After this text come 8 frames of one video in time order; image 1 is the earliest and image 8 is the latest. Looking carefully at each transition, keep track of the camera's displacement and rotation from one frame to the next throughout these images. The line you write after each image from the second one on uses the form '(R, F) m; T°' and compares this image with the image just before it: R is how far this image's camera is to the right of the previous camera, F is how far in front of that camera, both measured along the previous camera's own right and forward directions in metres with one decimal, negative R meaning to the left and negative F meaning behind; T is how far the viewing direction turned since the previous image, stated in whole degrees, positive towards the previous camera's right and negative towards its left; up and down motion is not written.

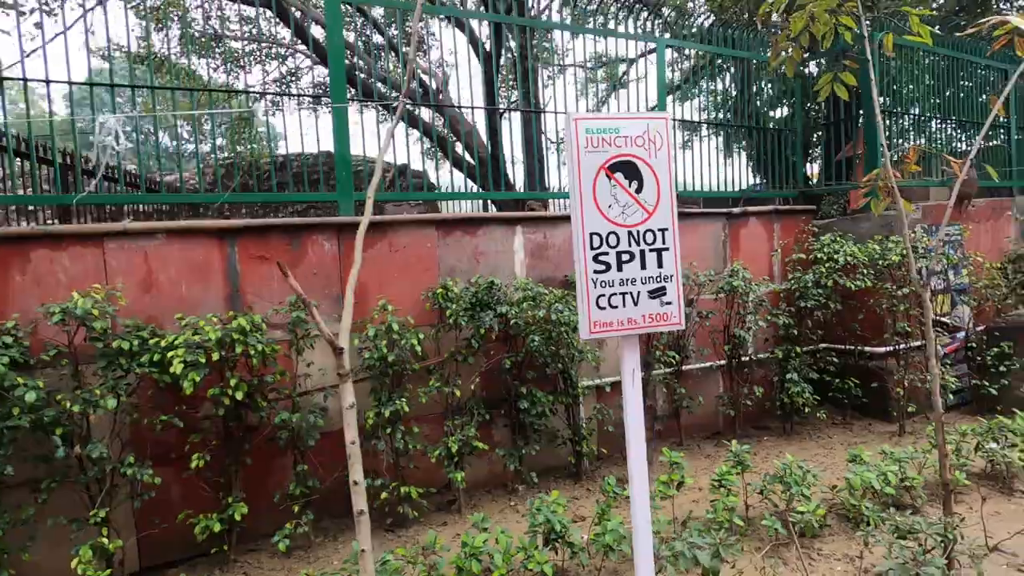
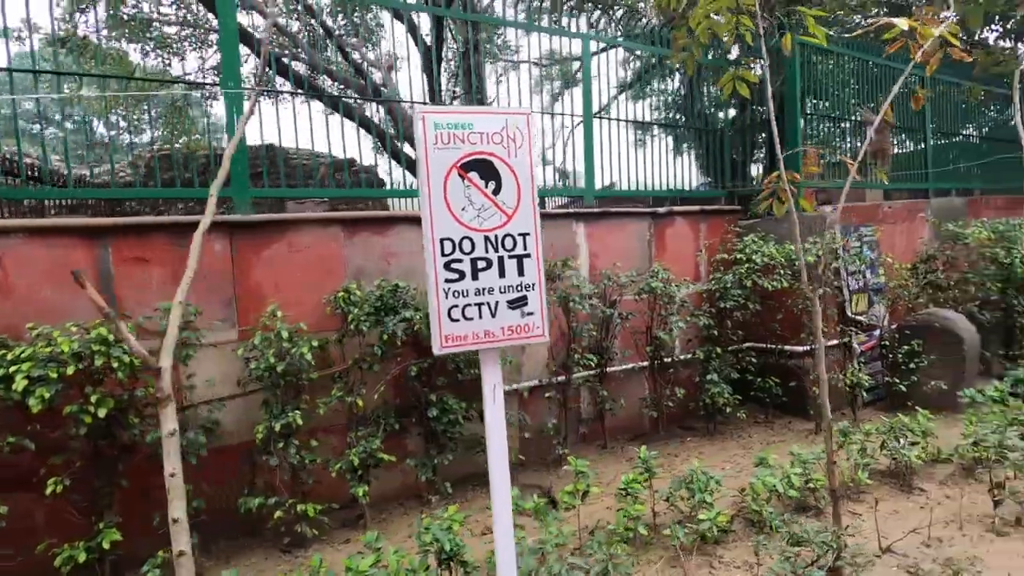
(+0.4, +0.2) m; +4°
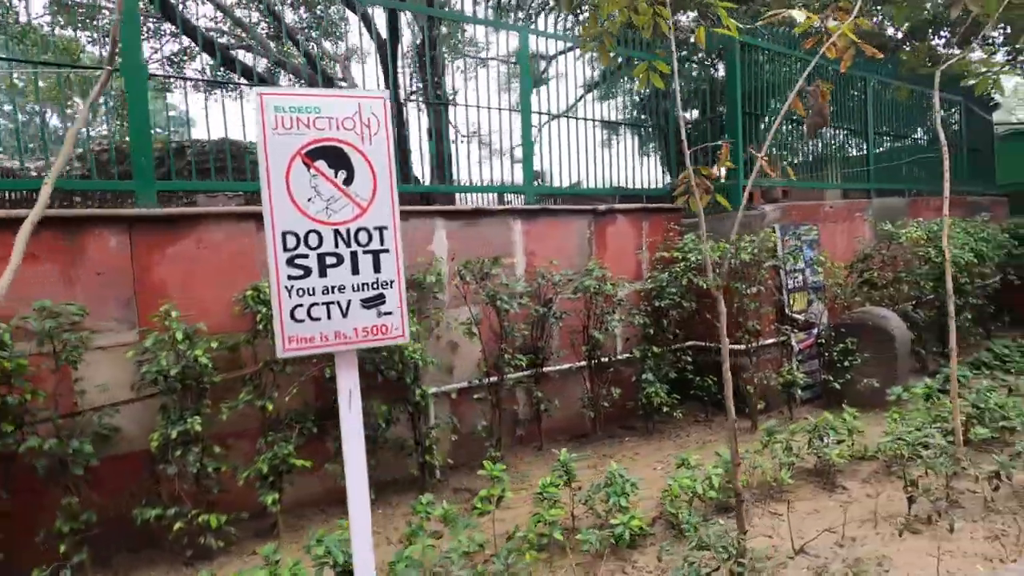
(+0.4, +0.1) m; +3°
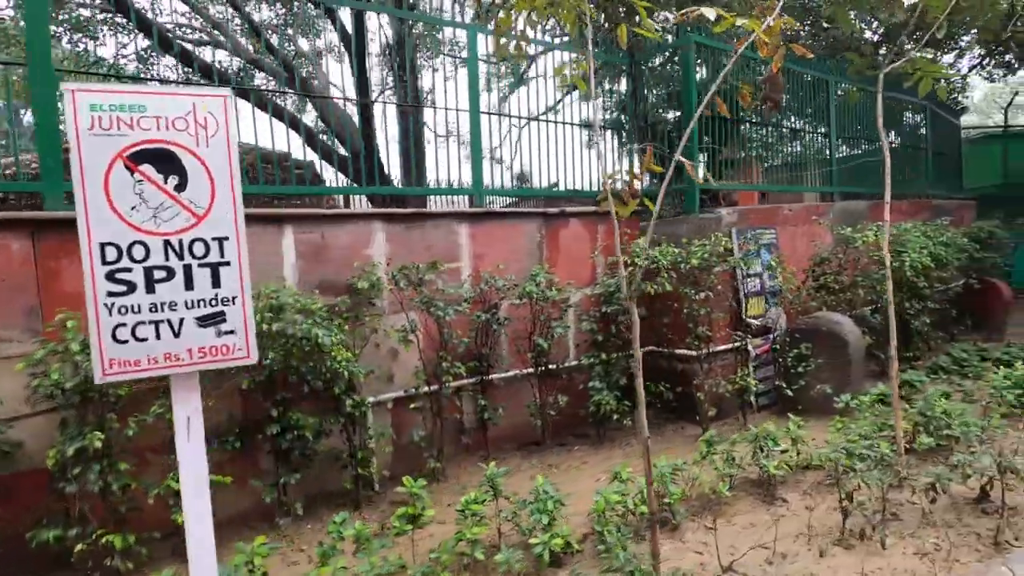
(+0.4, +0.1) m; +1°
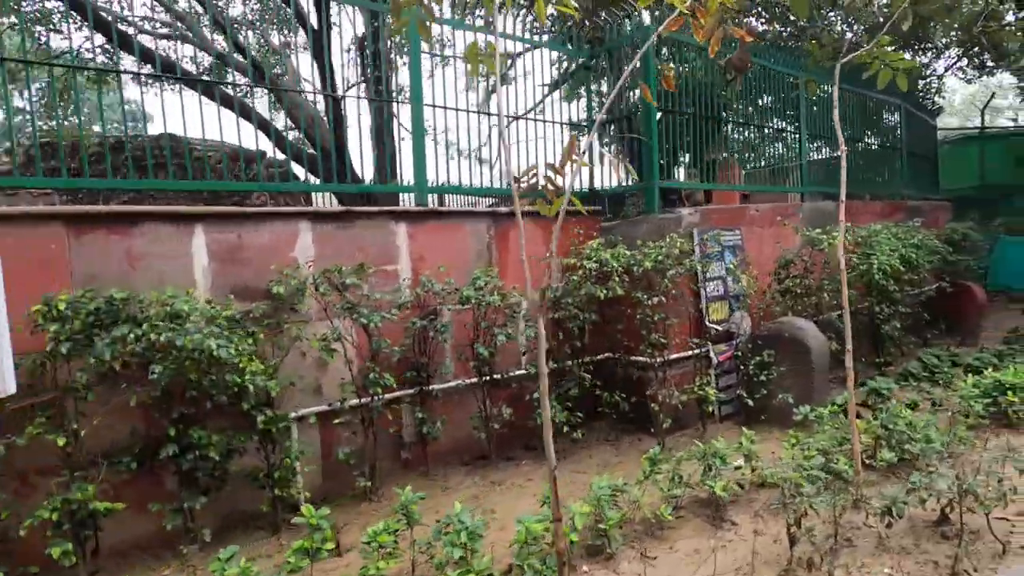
(+0.4, +0.3) m; +1°
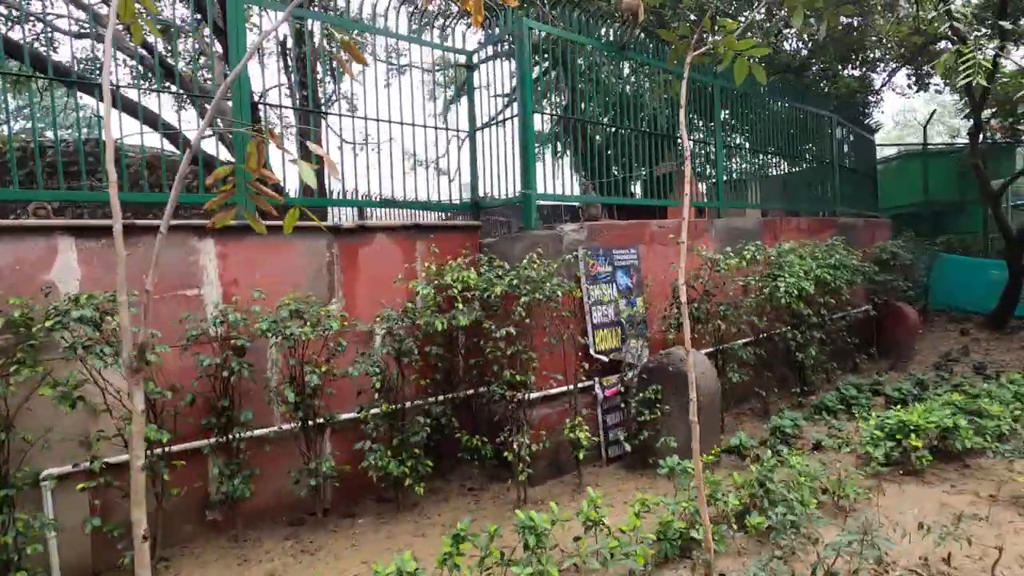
(+1.1, +0.6) m; +2°
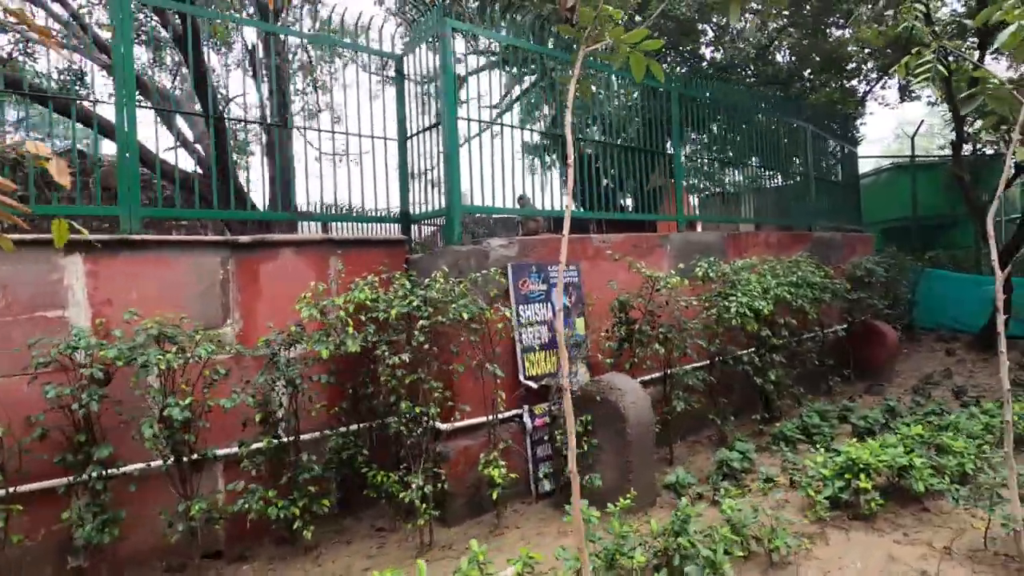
(+0.7, +0.4) m; 0°
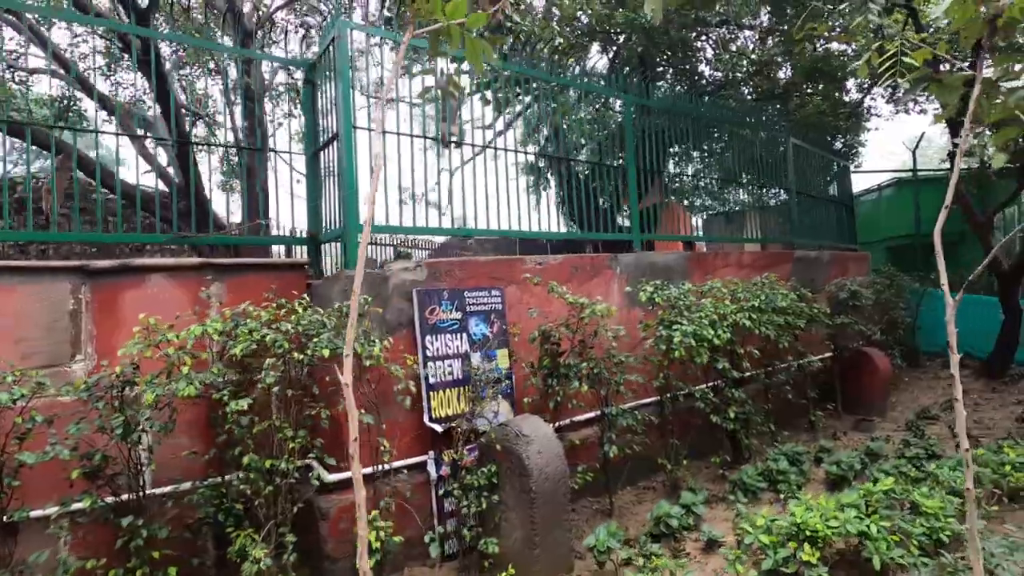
(+0.9, +0.5) m; -2°
